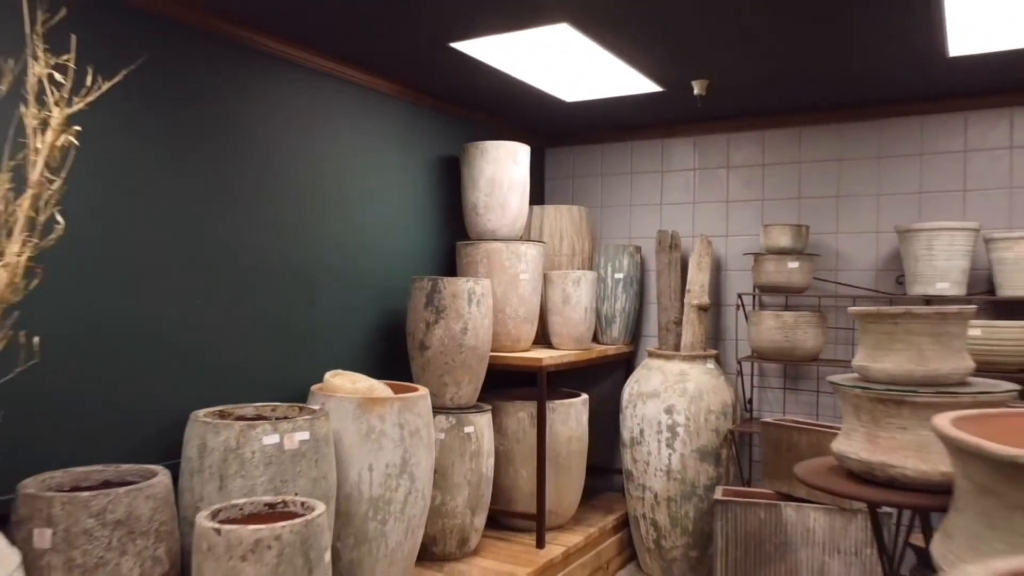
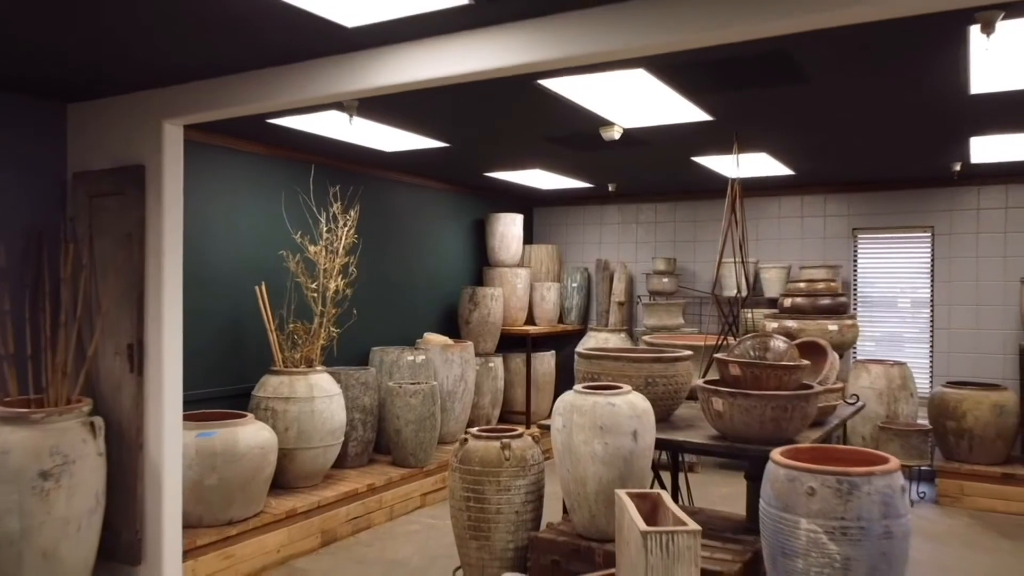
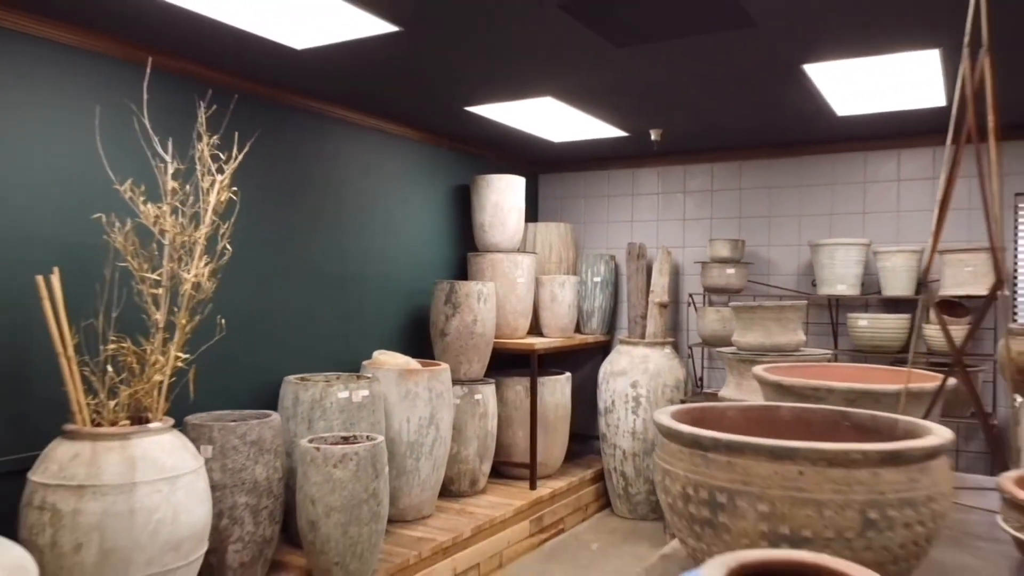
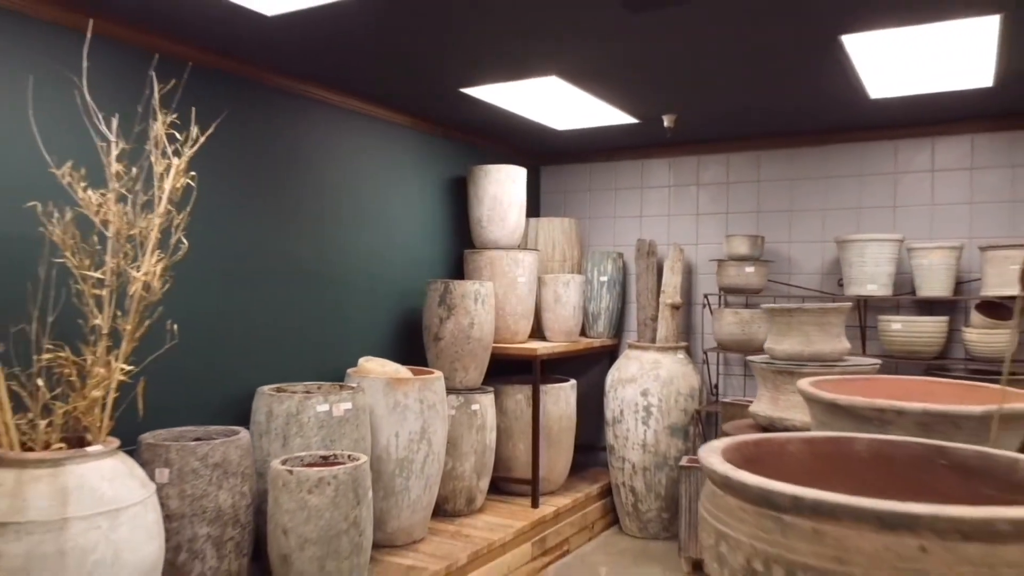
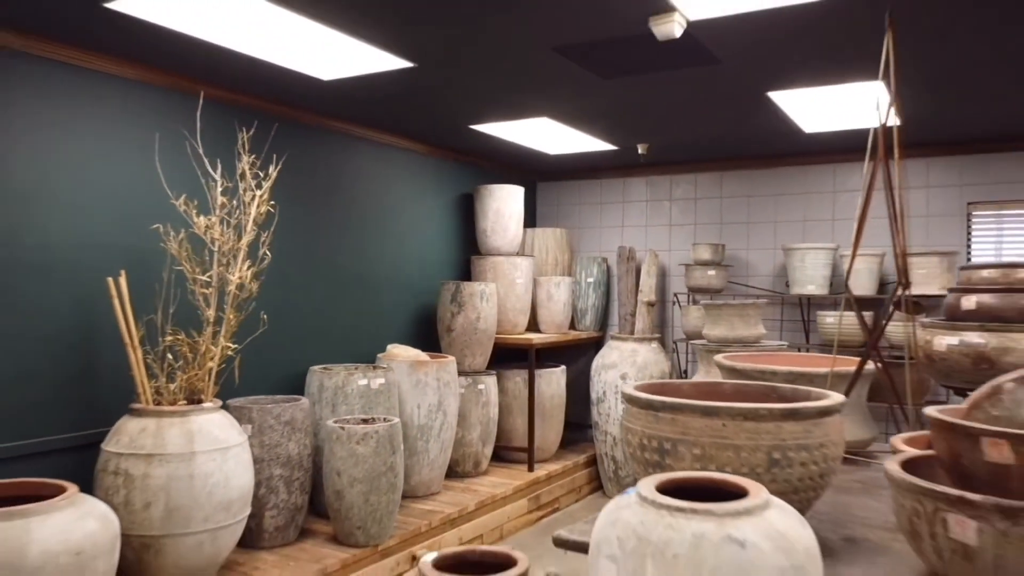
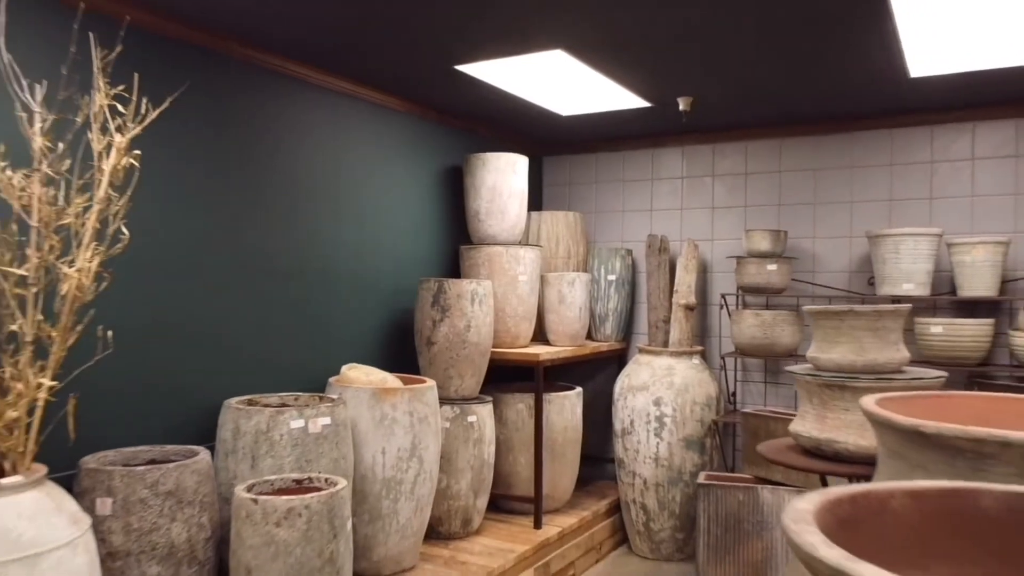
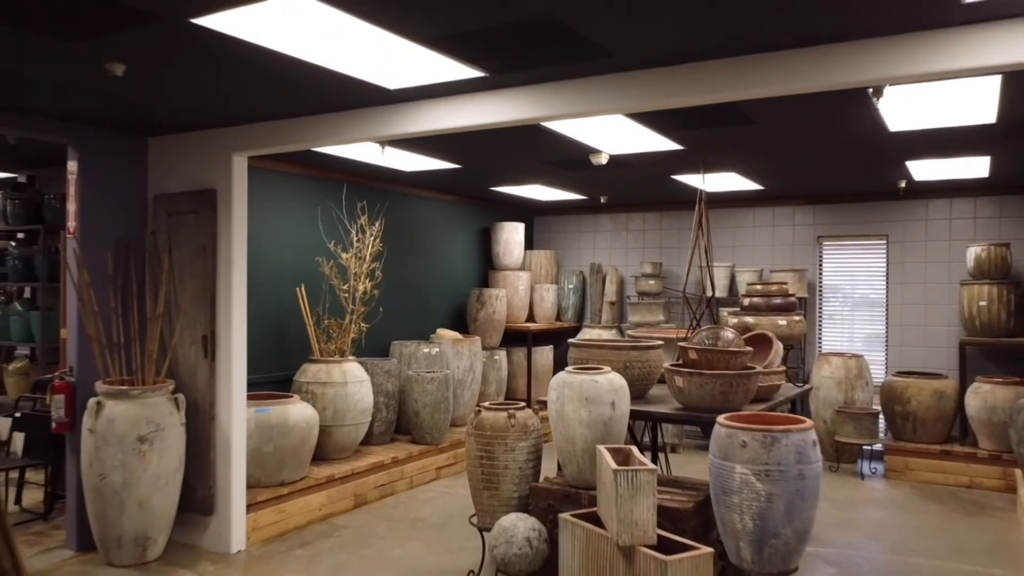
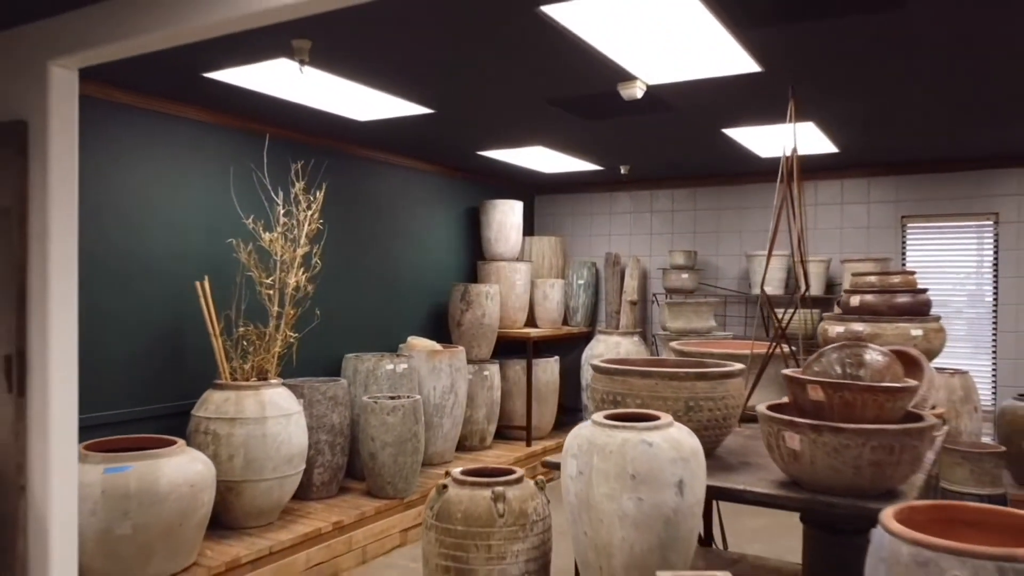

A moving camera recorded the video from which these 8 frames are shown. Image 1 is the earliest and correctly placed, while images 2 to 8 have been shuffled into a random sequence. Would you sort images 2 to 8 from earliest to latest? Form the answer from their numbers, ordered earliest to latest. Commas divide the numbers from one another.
6, 4, 3, 5, 8, 2, 7
